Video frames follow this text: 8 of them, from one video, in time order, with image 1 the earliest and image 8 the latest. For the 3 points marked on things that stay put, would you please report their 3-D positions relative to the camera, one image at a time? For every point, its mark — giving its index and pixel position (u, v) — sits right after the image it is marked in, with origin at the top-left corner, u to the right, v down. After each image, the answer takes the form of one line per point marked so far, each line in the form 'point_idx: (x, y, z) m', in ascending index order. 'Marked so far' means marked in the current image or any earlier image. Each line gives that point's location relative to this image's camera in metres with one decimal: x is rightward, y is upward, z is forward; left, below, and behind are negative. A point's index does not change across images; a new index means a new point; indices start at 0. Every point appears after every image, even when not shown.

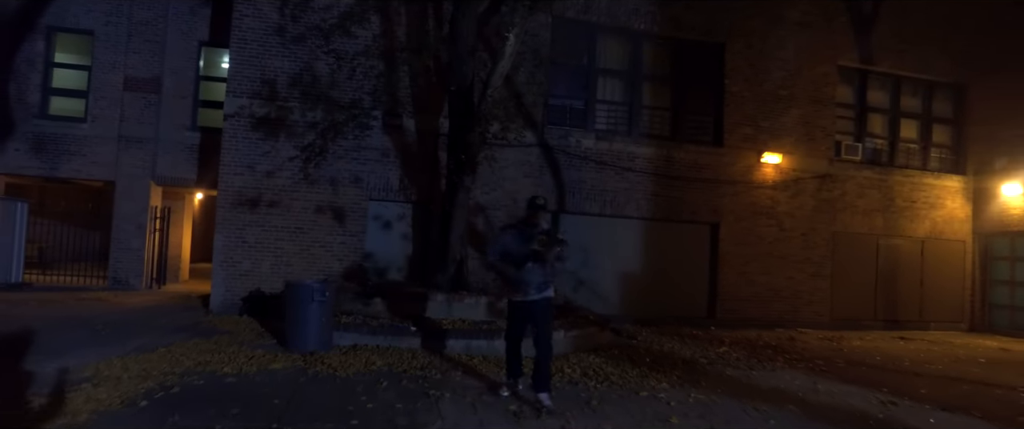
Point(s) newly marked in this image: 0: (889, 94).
0: (+9.6, +3.1, +17.3) m
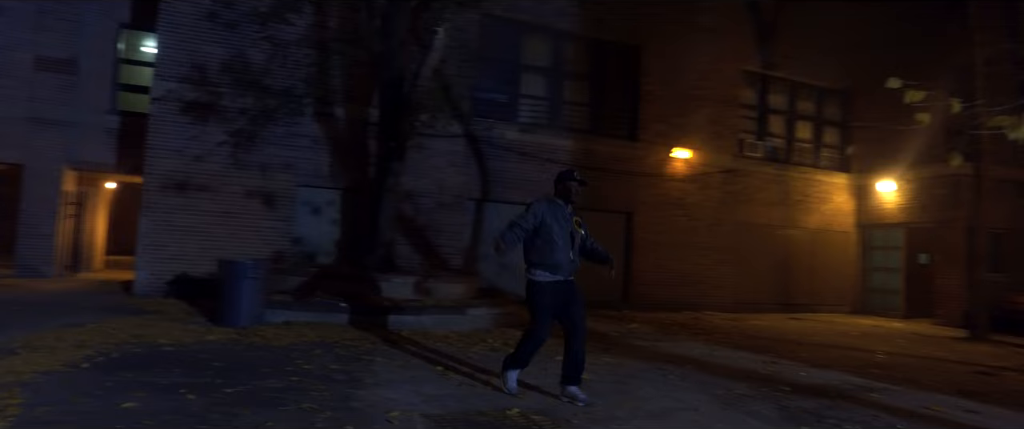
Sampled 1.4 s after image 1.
0: (+7.6, +3.3, +19.0) m
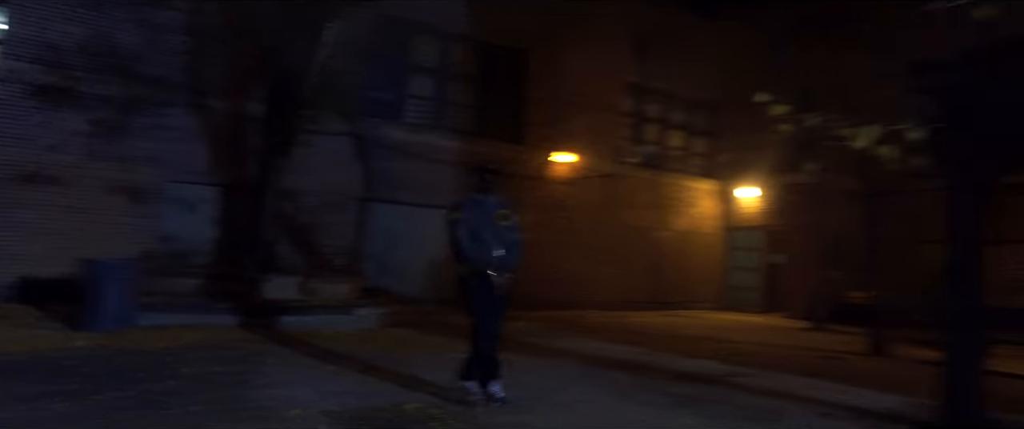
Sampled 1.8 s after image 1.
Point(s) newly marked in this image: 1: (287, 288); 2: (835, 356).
0: (+4.4, +3.2, +20.2) m
1: (-3.8, -1.3, +11.7) m
2: (+5.3, -2.3, +11.3) m
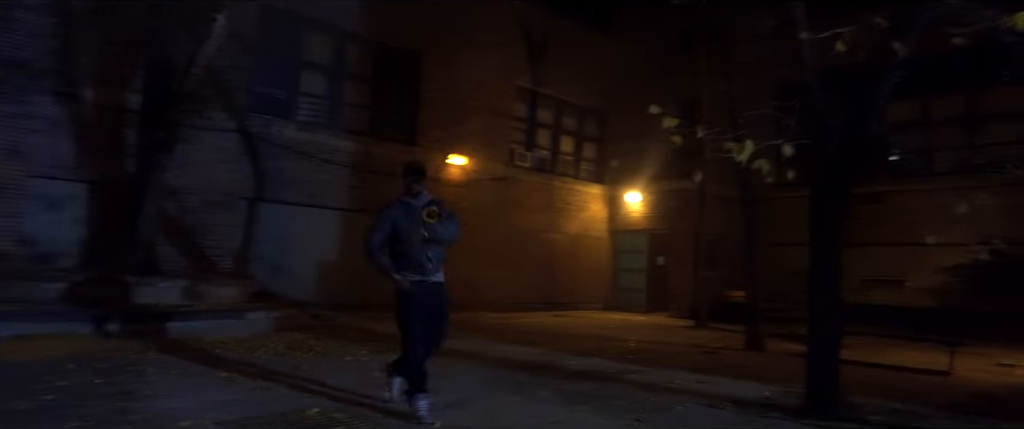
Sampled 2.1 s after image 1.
0: (+1.2, +3.1, +20.7) m
1: (-5.5, -1.3, +11.0) m
2: (+3.6, -2.4, +12.1) m
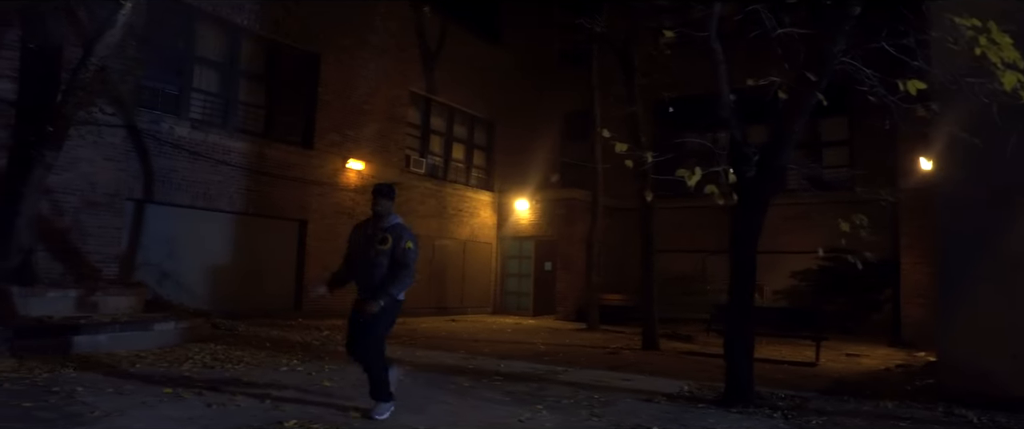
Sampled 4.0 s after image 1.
0: (-2.1, +2.9, +21.1) m
1: (-6.7, -1.3, +10.1) m
2: (+2.0, -2.6, +13.1) m
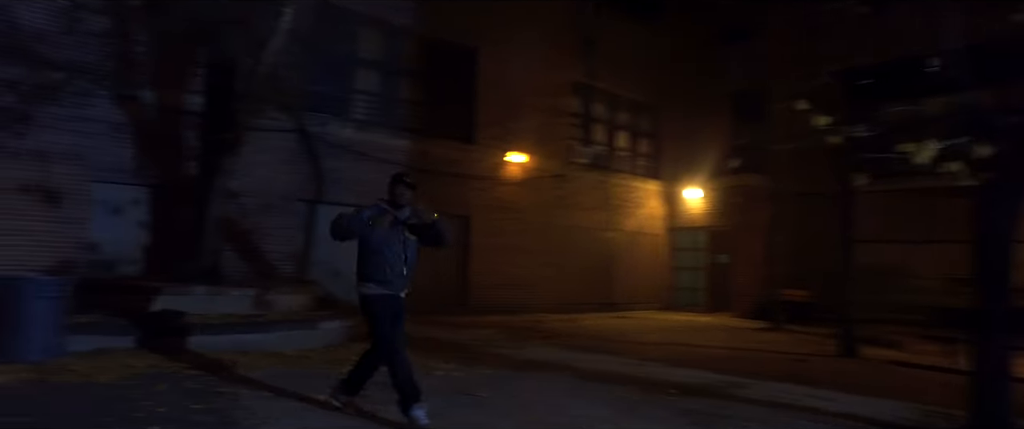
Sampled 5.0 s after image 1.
0: (+2.8, +3.2, +20.1) m
1: (-4.2, -1.4, +10.6) m
2: (+4.9, -2.4, +11.4) m
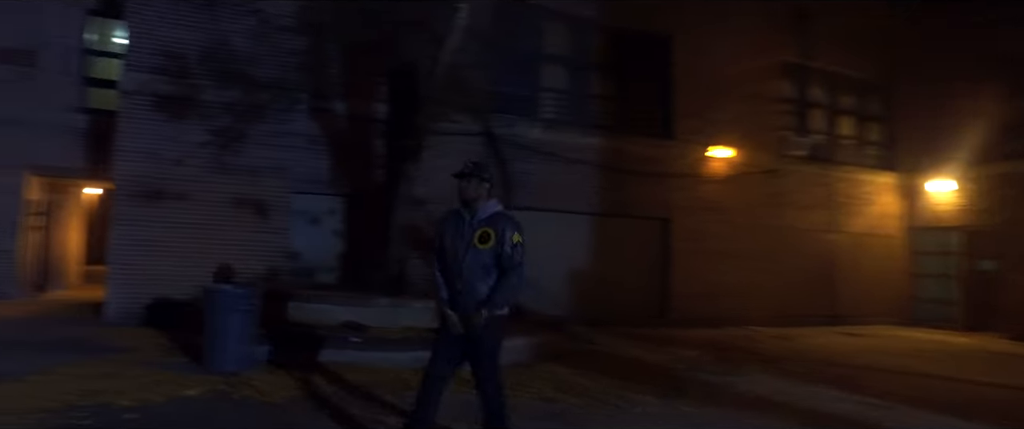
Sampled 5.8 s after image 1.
0: (+8.0, +3.2, +17.3) m
1: (-1.3, -1.5, +10.2) m
2: (+7.7, -2.4, +8.4) m
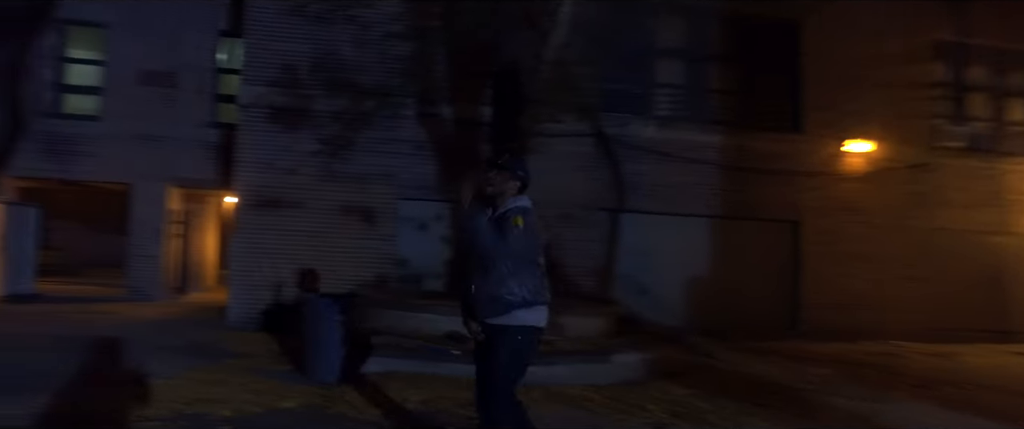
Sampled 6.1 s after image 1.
0: (+10.6, +3.2, +15.2) m
1: (+0.2, -1.6, +9.8) m
2: (+8.8, -2.4, +6.4) m
